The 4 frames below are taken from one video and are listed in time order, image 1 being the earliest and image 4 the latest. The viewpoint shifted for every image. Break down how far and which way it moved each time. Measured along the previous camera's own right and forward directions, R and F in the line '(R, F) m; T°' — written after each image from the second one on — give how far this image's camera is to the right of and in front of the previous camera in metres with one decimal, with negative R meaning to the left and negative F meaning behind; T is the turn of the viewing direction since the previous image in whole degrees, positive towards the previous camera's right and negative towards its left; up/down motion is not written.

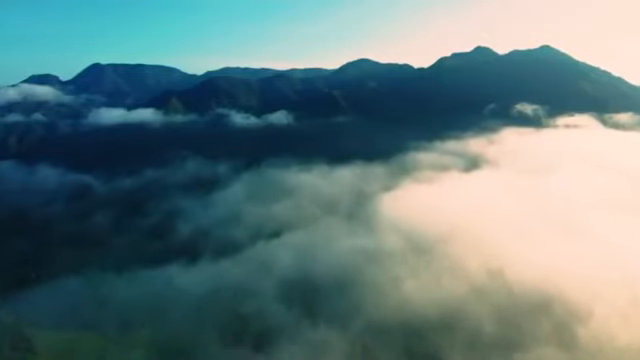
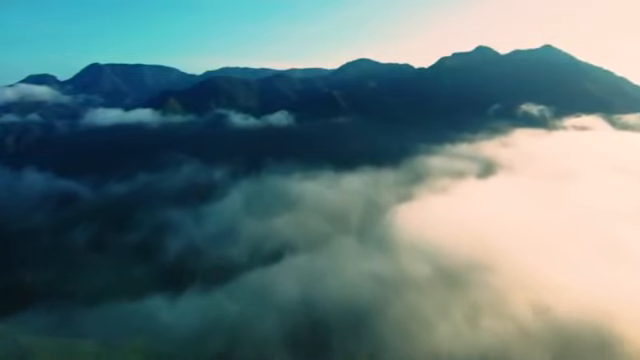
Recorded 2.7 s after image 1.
(-0.8, +6.9) m; 0°
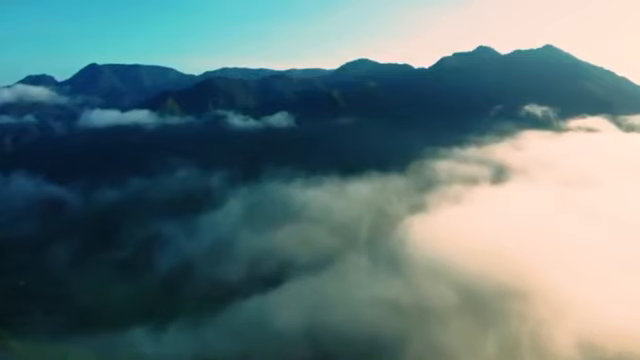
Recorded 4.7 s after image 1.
(-0.6, +5.6) m; 0°
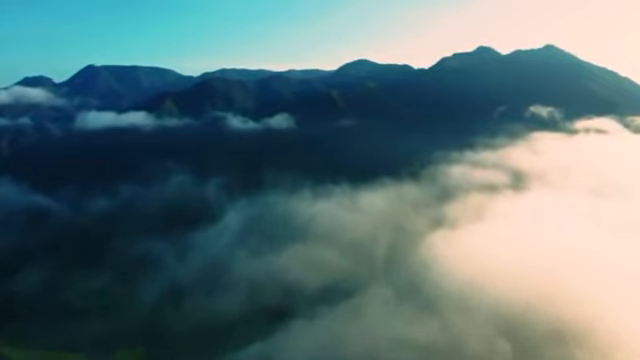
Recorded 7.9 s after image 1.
(-1.0, +6.4) m; 0°
